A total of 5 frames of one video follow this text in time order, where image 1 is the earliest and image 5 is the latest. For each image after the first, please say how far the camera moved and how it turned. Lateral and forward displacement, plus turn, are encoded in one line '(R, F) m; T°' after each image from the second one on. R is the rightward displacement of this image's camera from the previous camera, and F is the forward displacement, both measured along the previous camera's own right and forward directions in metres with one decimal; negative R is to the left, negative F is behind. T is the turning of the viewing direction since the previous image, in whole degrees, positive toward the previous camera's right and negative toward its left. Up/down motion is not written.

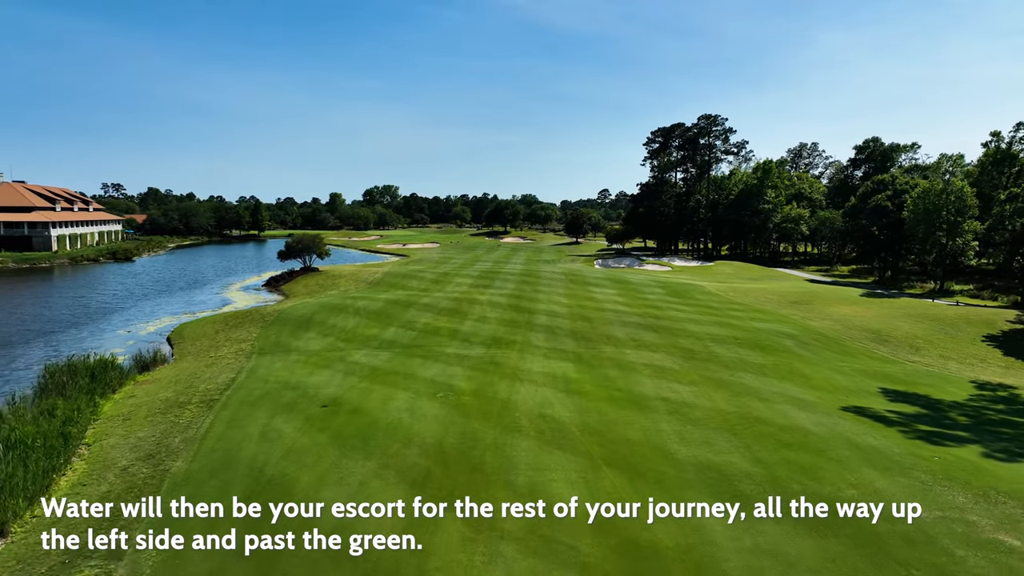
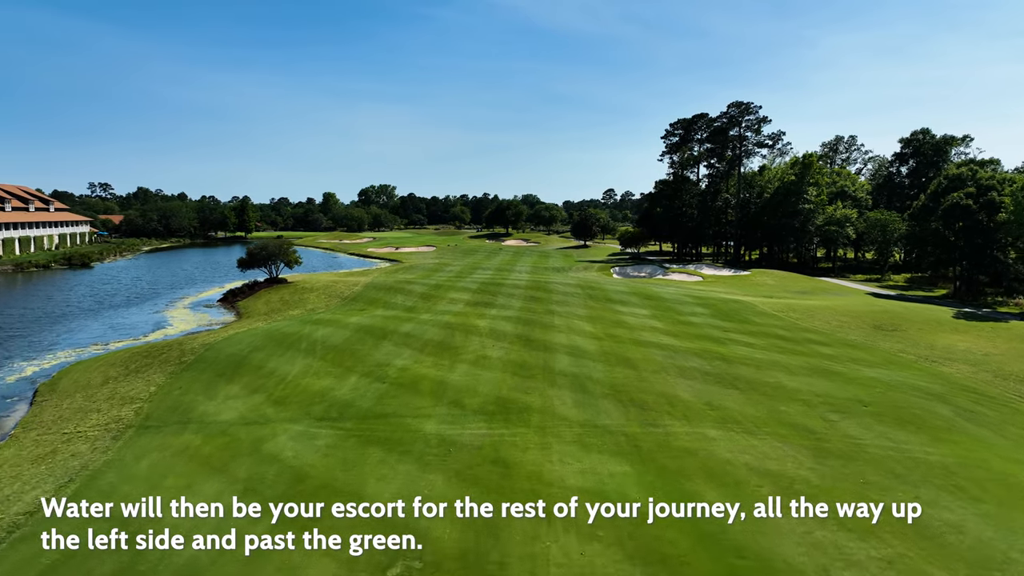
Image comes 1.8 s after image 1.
(-0.3, +6.8) m; 0°
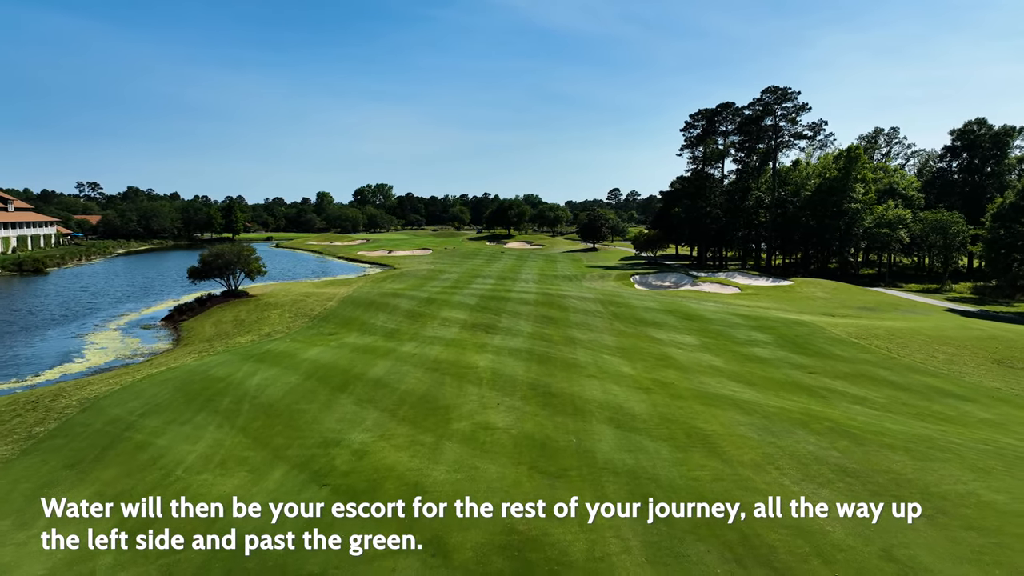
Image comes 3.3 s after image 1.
(-0.3, +6.0) m; 0°
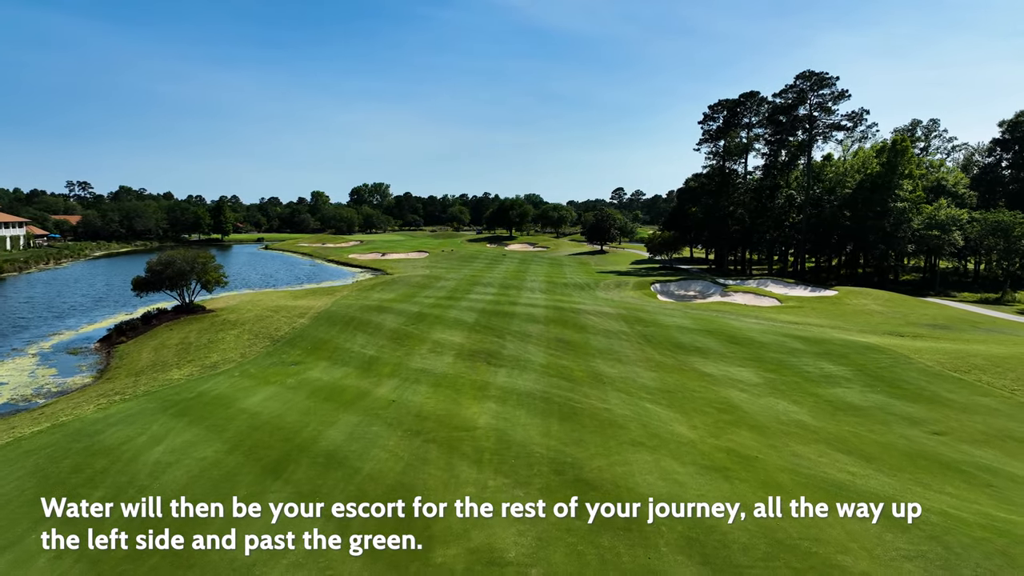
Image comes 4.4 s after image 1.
(-0.2, +4.7) m; 0°
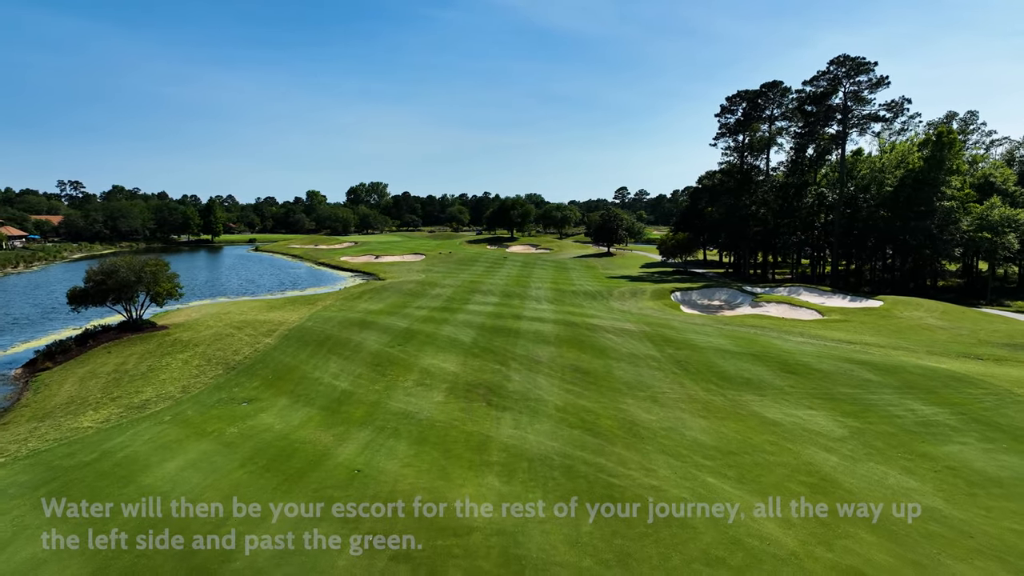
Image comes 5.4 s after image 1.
(-0.1, +3.8) m; 0°
